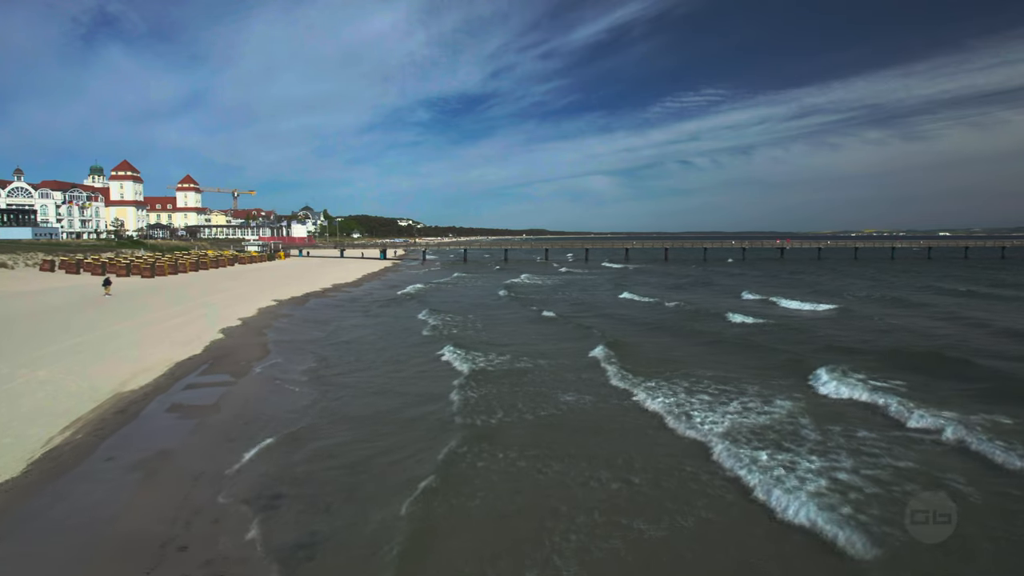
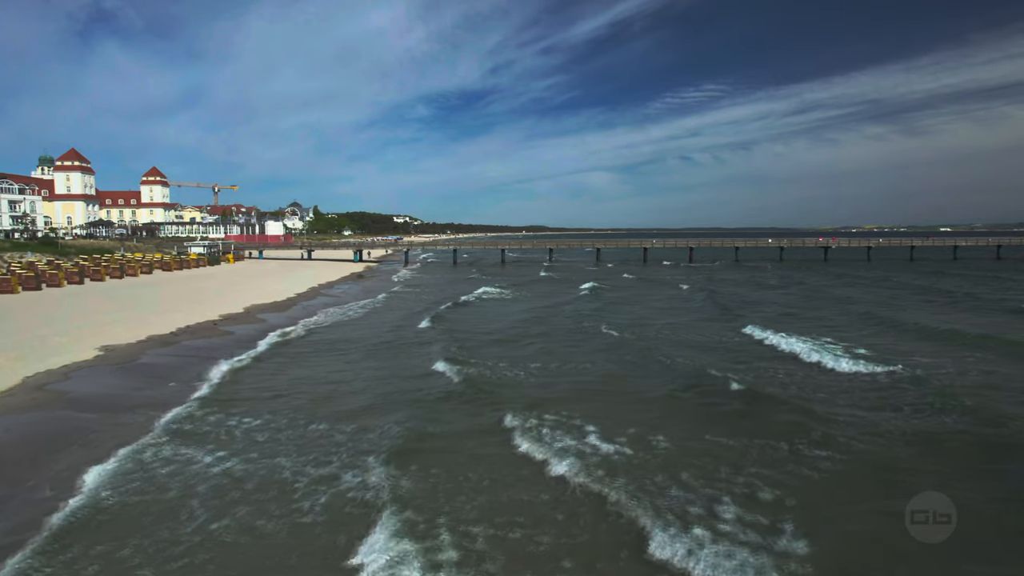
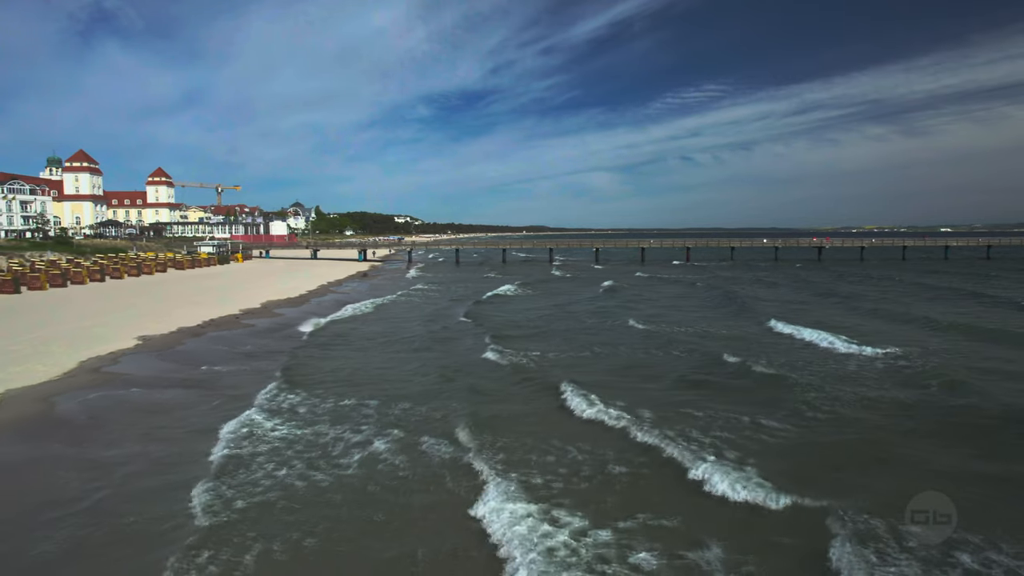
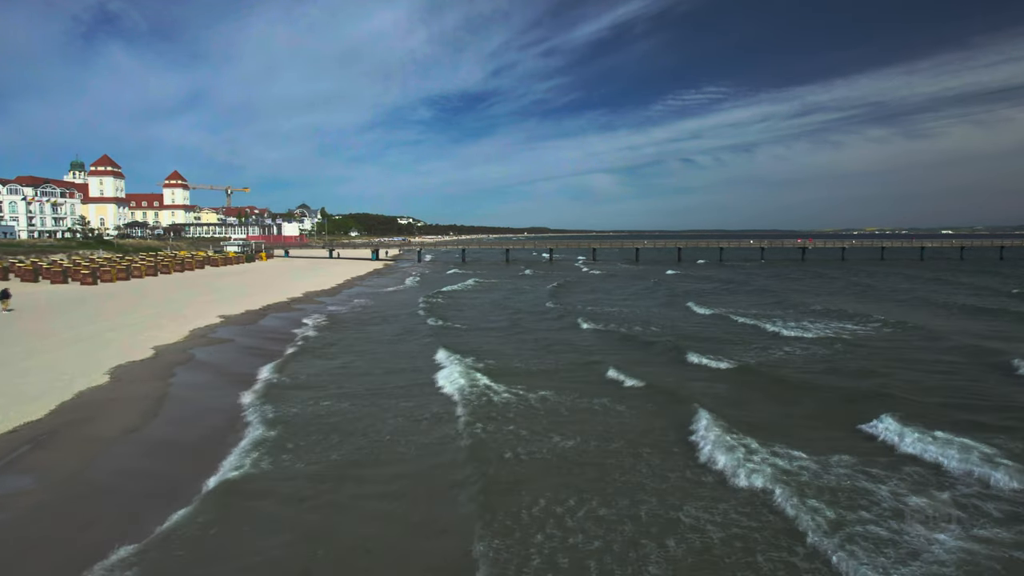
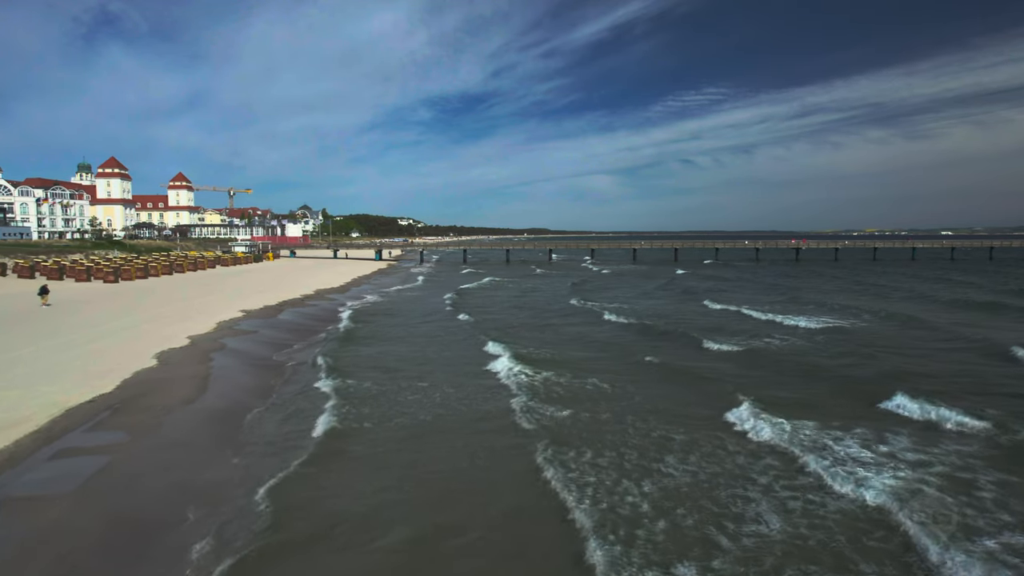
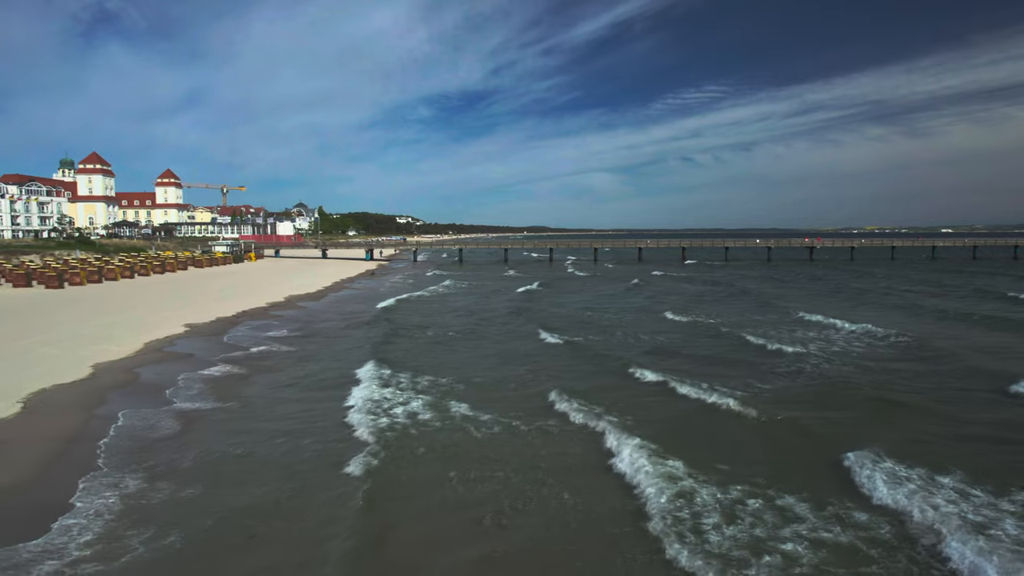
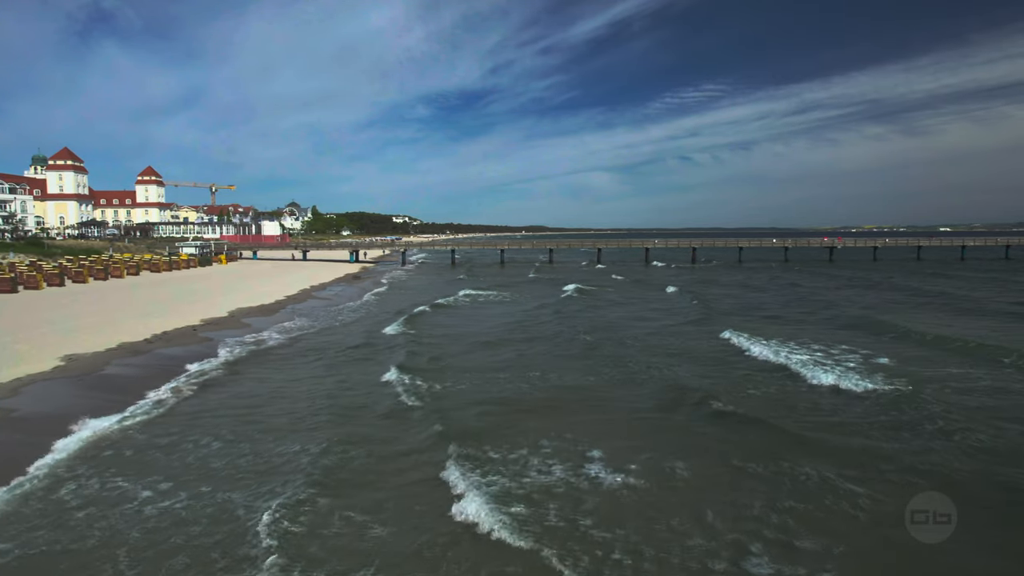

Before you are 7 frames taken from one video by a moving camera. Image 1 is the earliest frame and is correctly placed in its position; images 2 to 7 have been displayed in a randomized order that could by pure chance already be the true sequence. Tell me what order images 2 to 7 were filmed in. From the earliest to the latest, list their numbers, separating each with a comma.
5, 4, 6, 3, 2, 7
